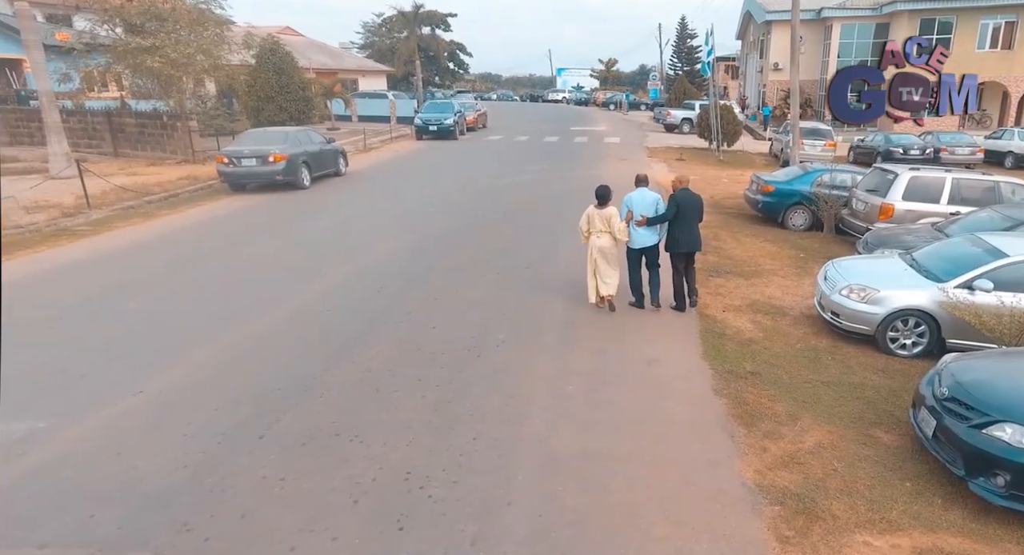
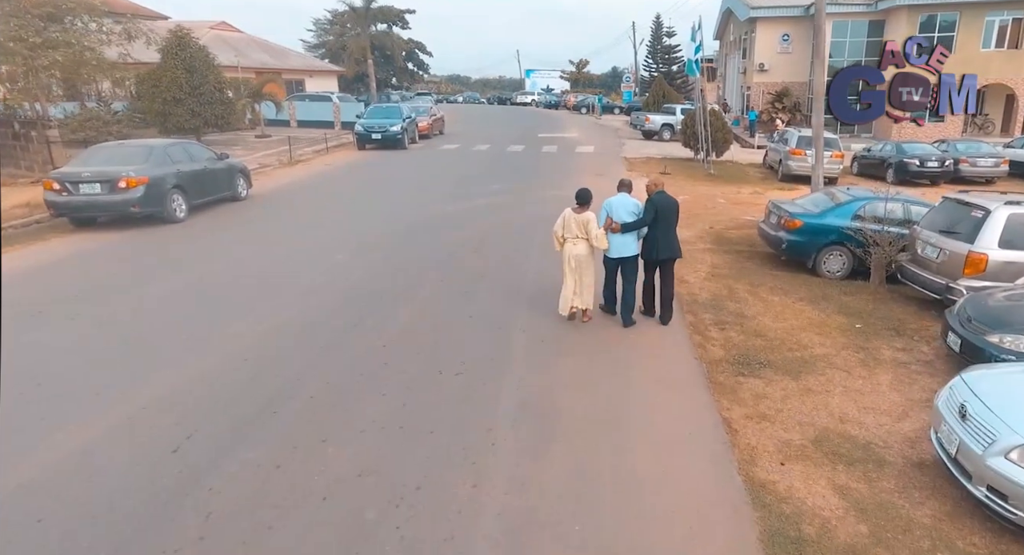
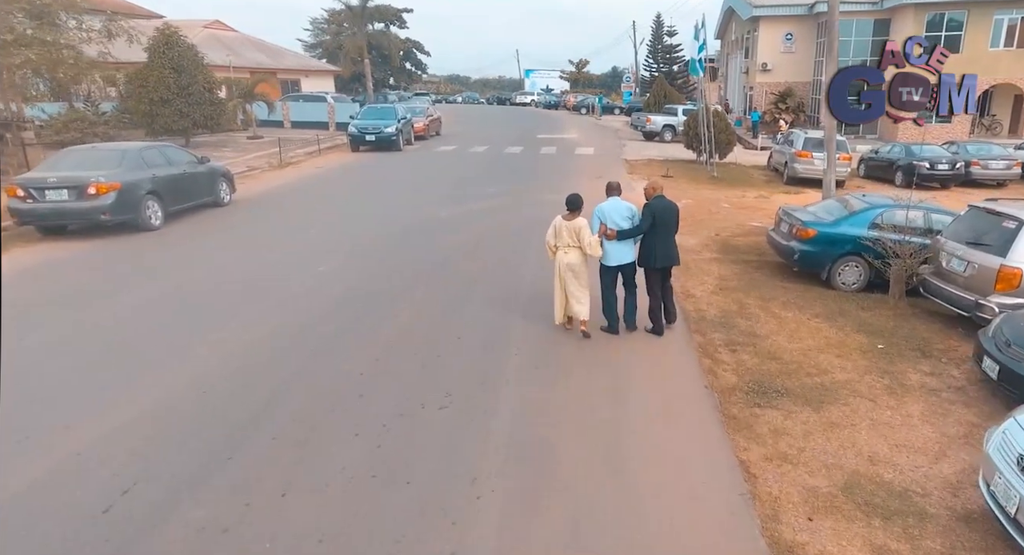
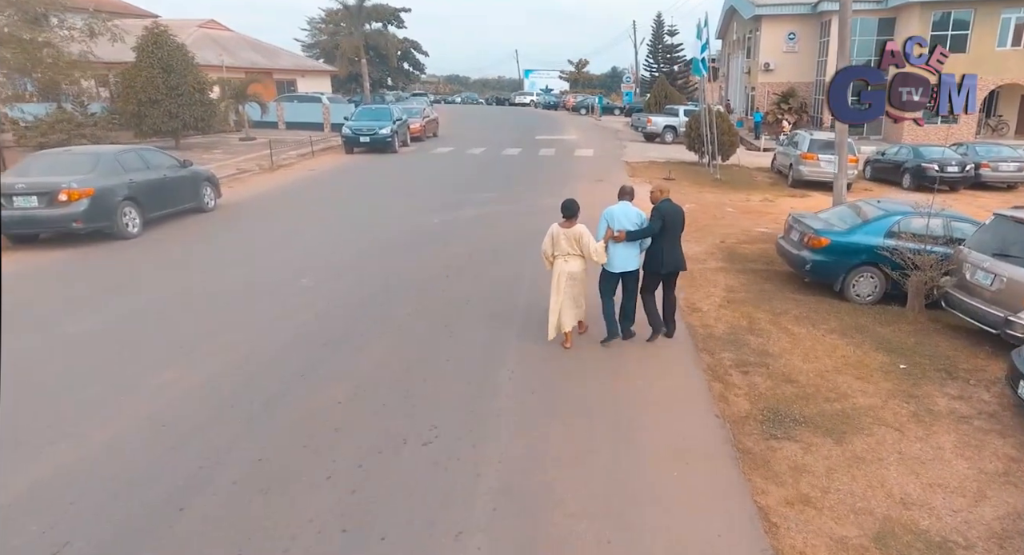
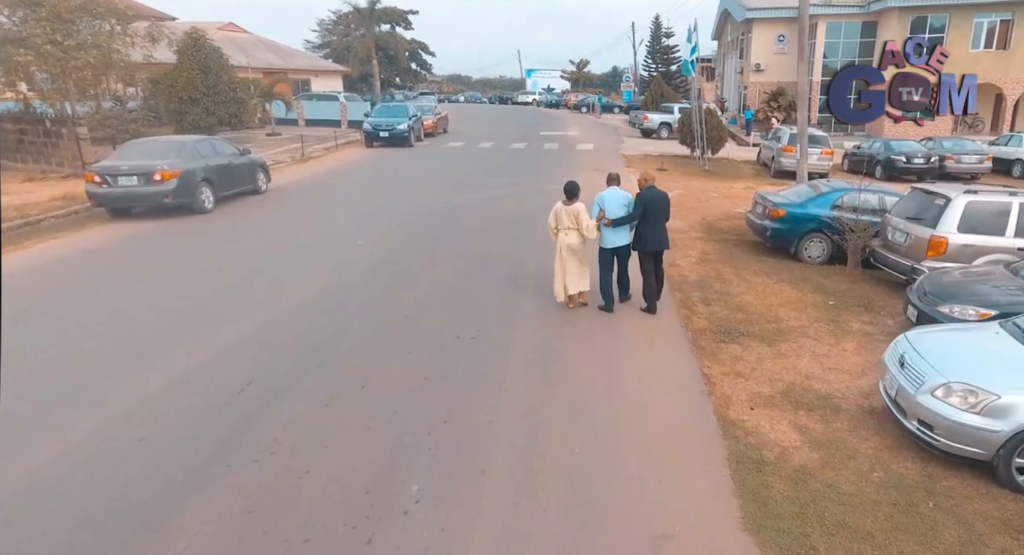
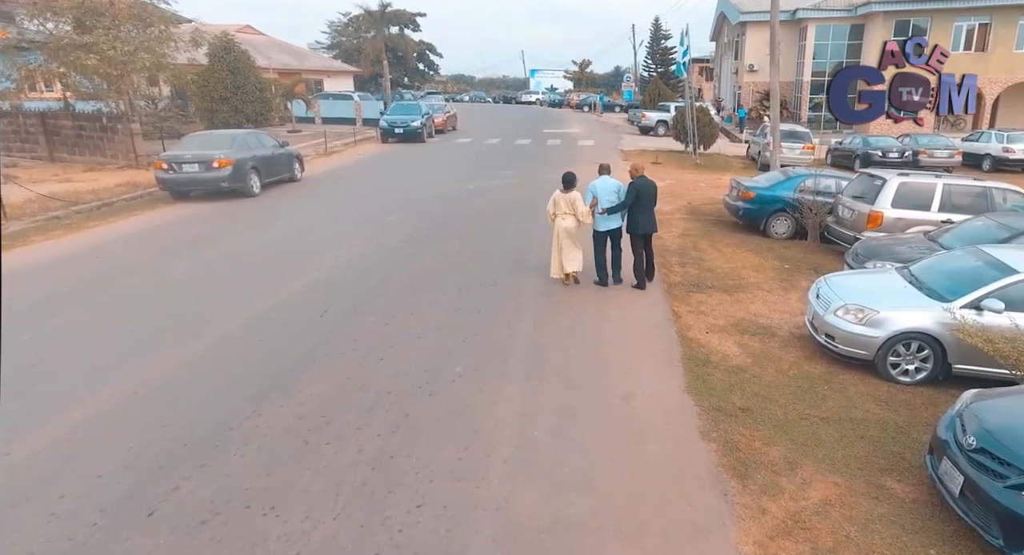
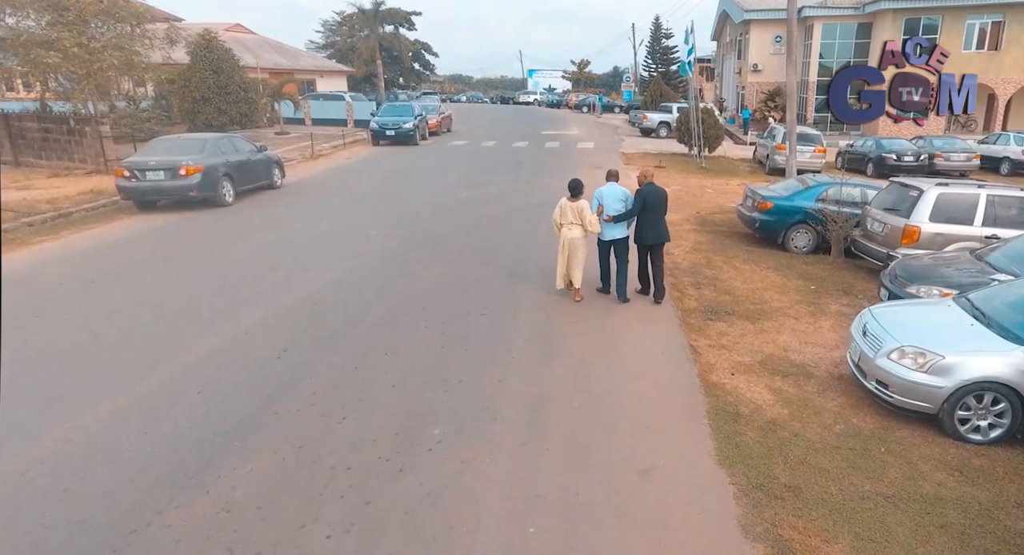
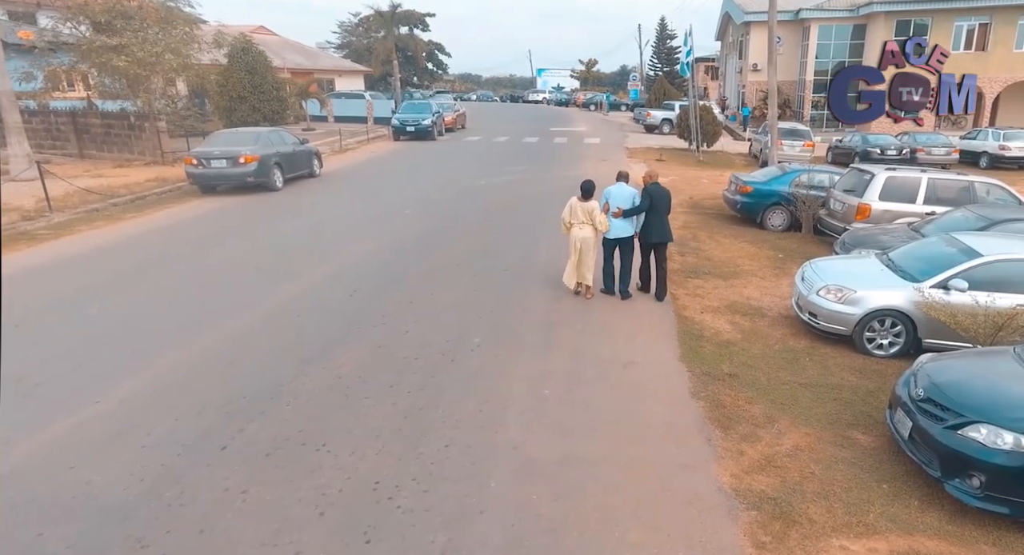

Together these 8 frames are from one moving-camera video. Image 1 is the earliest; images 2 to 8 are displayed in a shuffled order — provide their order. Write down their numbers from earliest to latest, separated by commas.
8, 6, 7, 5, 2, 3, 4
